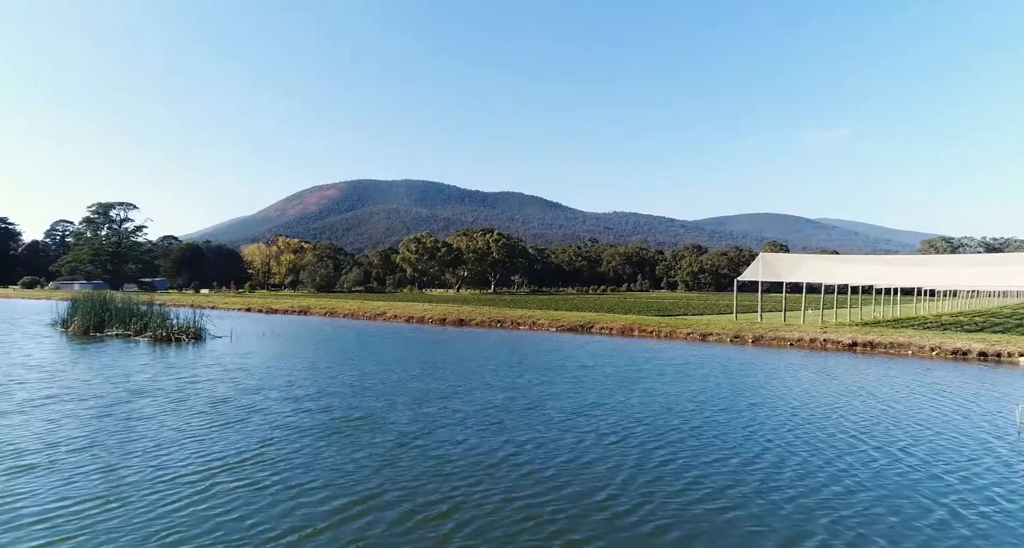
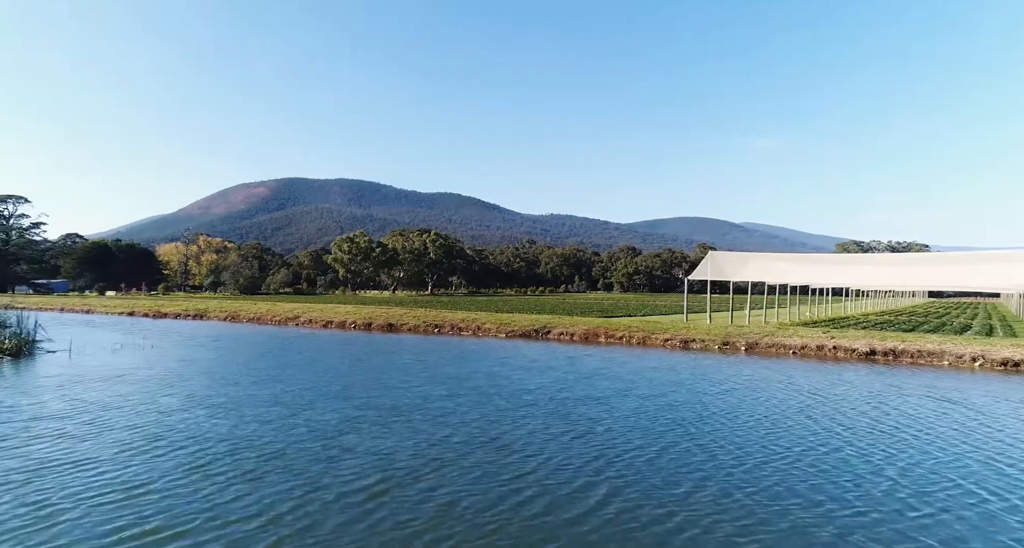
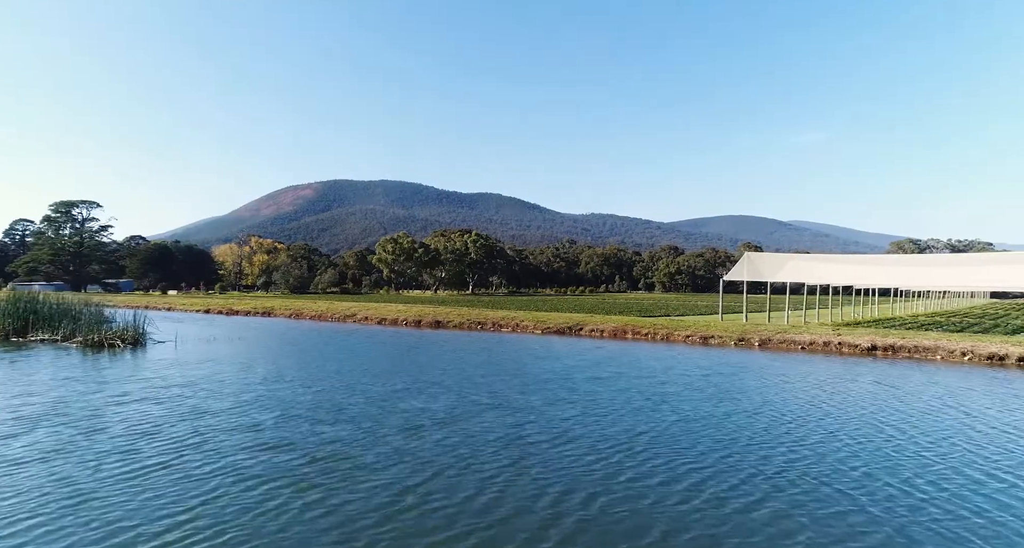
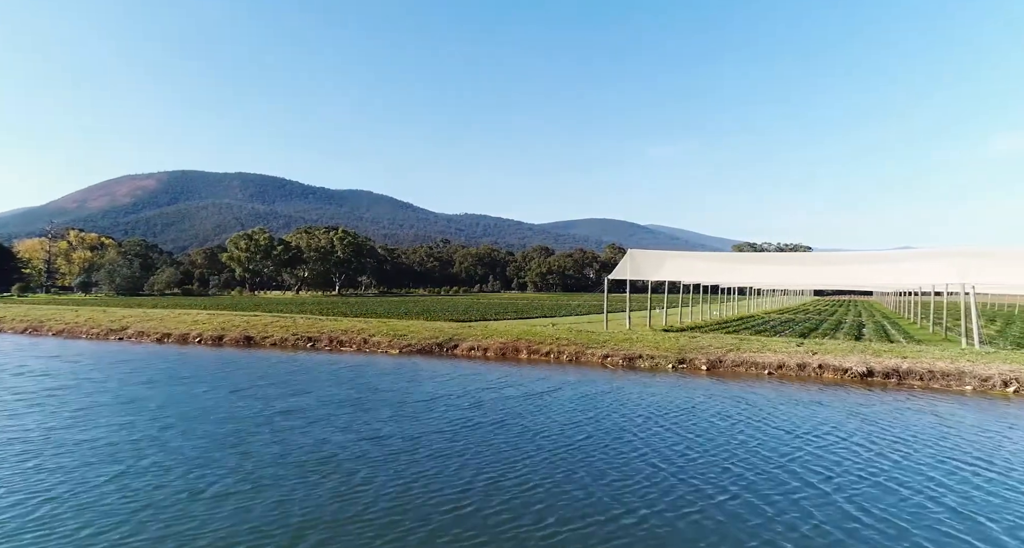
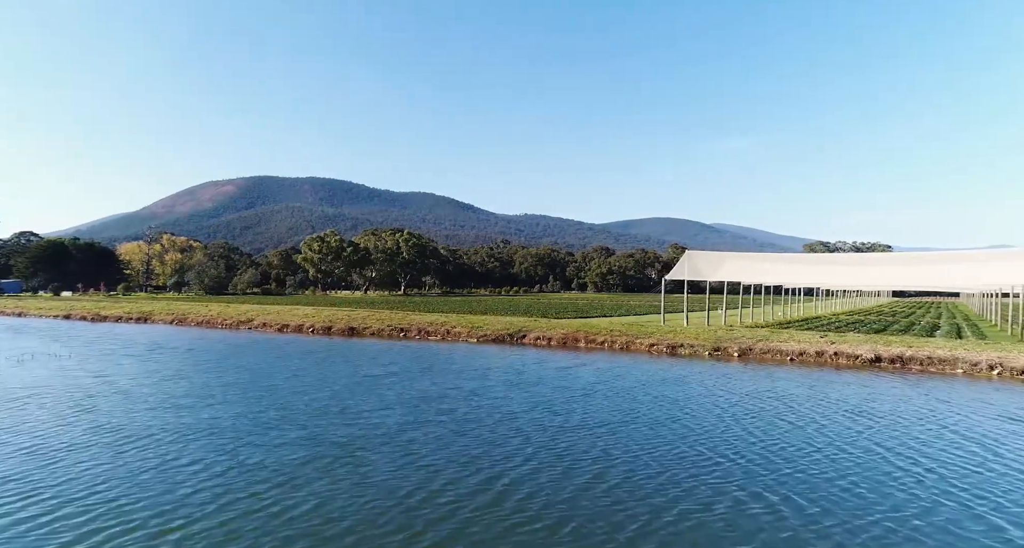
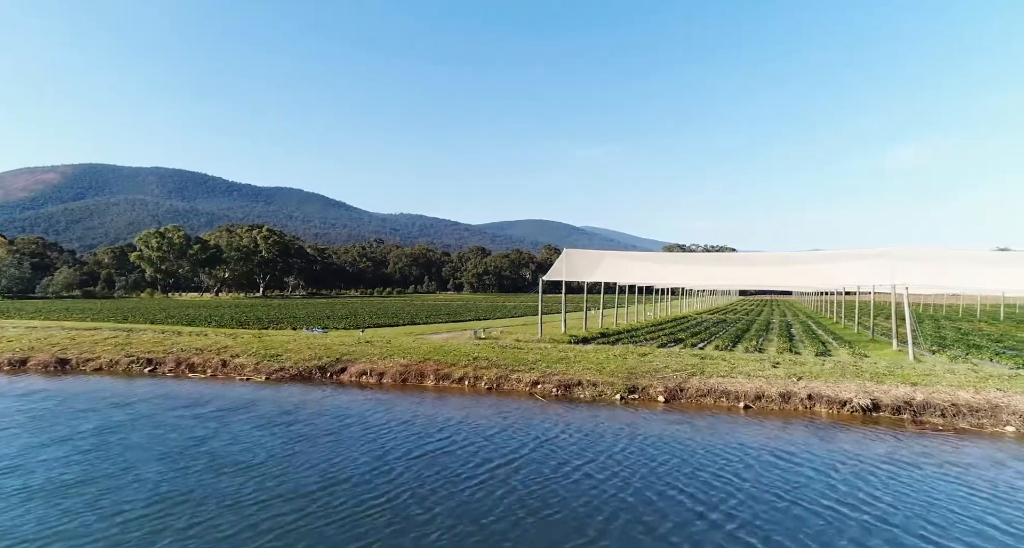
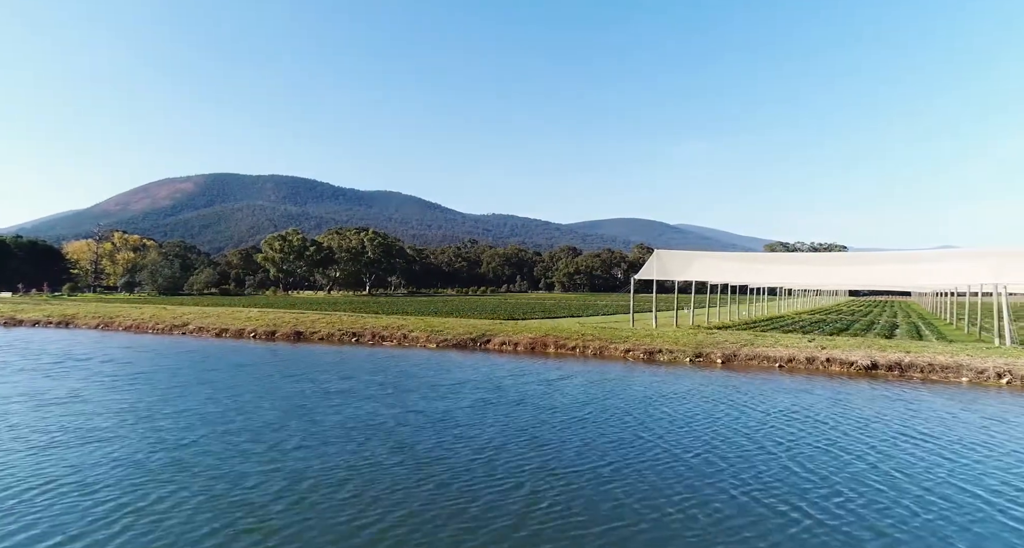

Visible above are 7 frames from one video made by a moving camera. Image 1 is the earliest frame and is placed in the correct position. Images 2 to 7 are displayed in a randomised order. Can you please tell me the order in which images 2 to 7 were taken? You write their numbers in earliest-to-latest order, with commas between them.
3, 2, 5, 7, 4, 6
